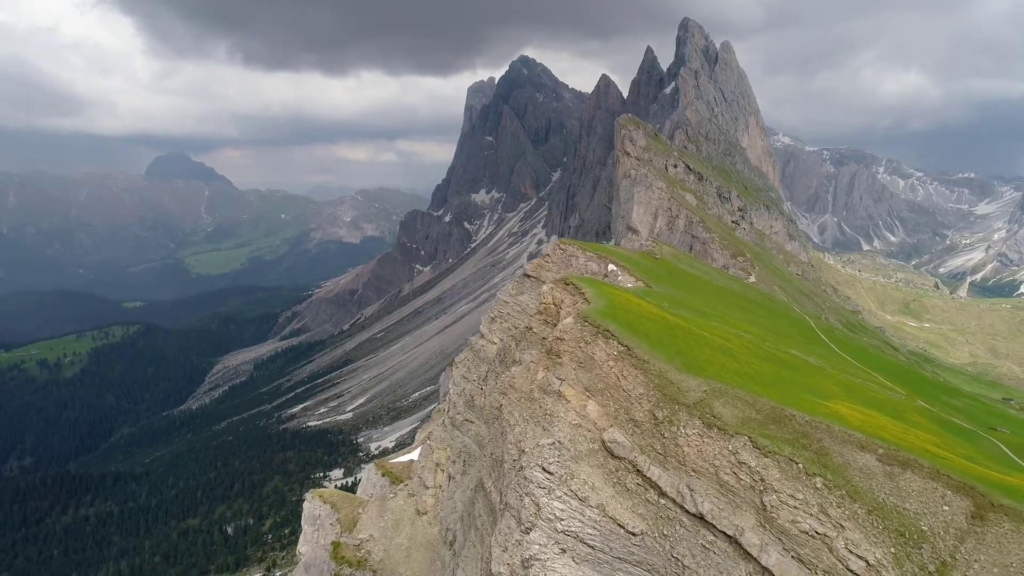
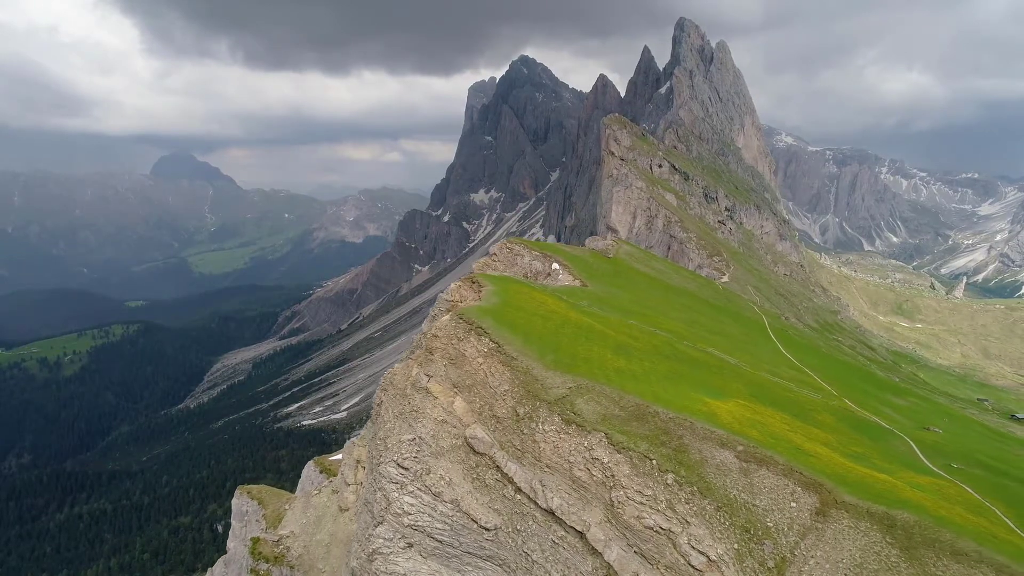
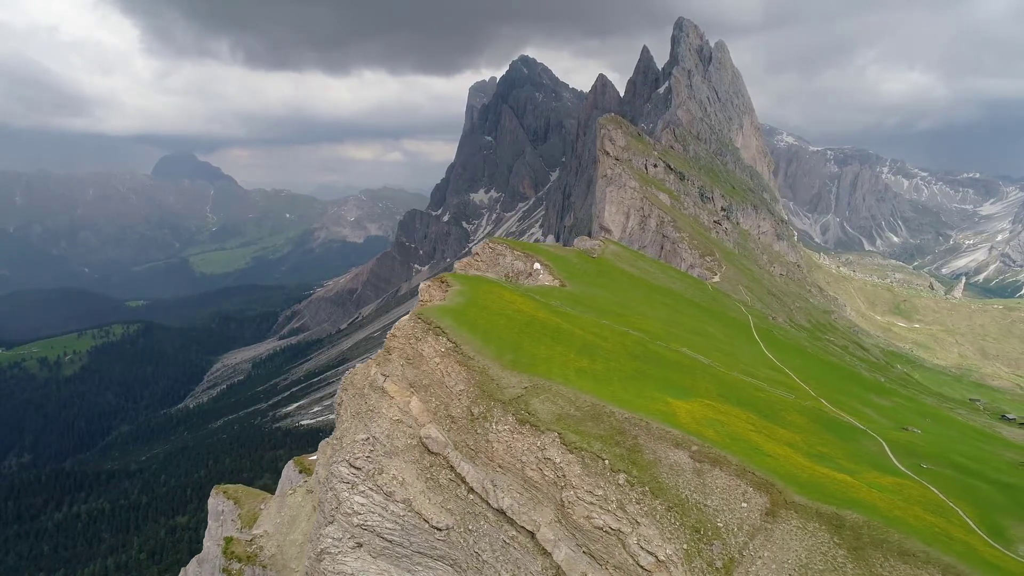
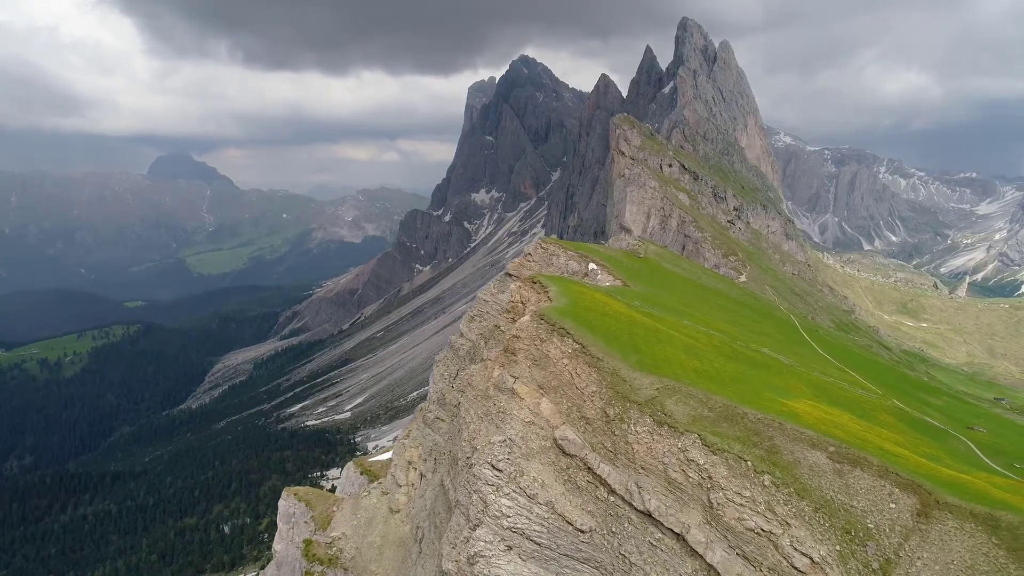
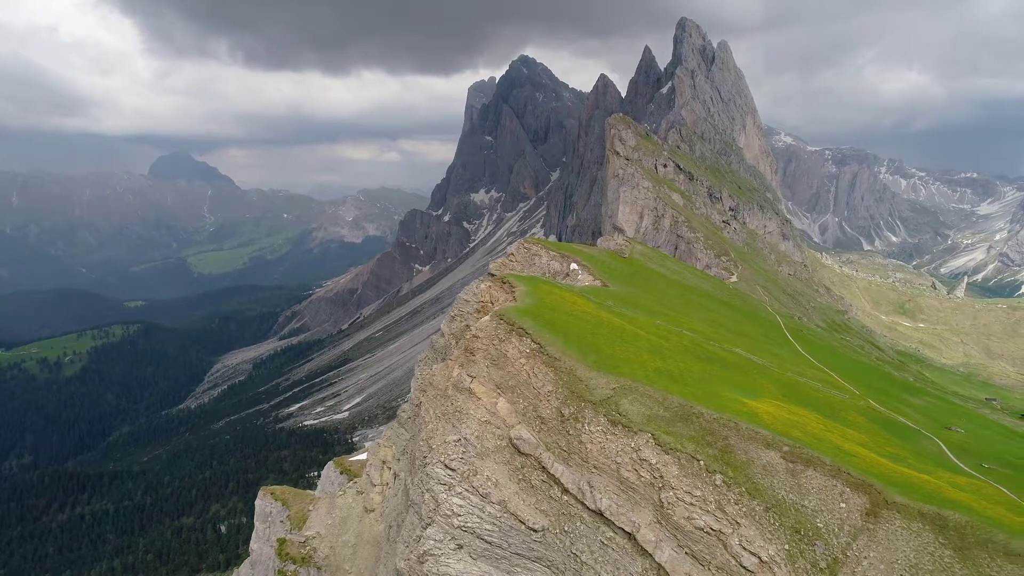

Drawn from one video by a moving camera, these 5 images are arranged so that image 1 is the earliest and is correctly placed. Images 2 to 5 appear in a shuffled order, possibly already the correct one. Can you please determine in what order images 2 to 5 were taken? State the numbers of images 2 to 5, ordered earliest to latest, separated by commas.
4, 5, 2, 3
